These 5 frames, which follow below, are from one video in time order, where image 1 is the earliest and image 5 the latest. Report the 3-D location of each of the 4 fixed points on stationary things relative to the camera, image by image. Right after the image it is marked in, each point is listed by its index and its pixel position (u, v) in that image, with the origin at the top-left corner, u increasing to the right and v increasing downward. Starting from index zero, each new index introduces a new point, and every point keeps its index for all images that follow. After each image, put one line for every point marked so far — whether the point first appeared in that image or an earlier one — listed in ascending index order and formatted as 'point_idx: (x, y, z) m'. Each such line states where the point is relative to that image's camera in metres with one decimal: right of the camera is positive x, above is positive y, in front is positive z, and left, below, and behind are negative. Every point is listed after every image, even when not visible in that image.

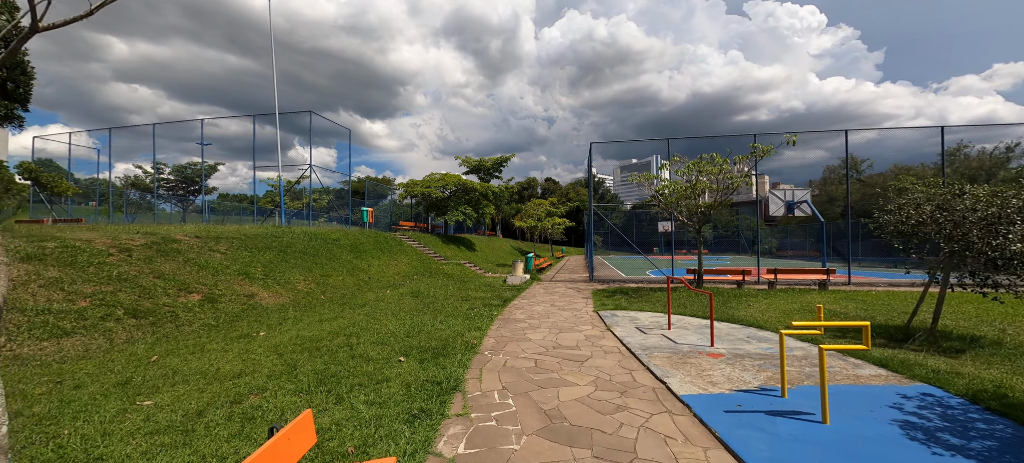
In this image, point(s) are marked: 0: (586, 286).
0: (+2.6, -1.9, +13.1) m
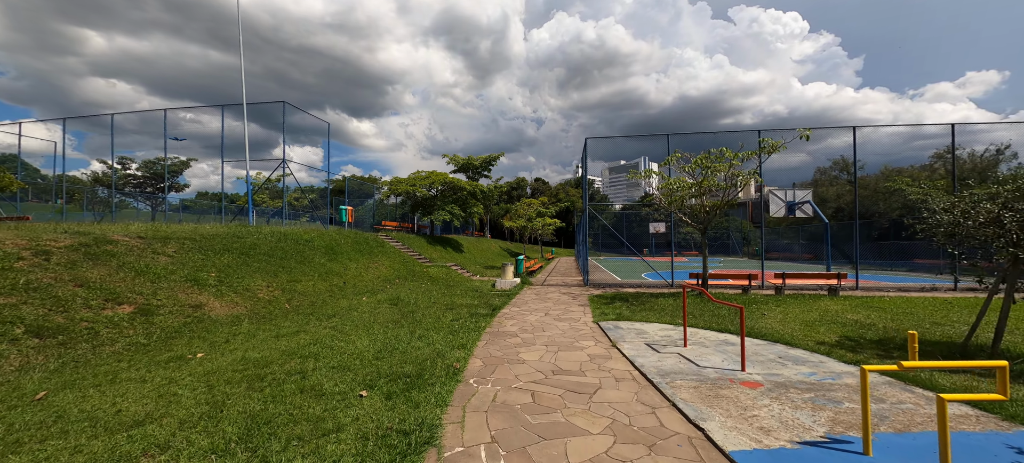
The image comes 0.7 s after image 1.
0: (+2.2, -1.9, +12.1) m
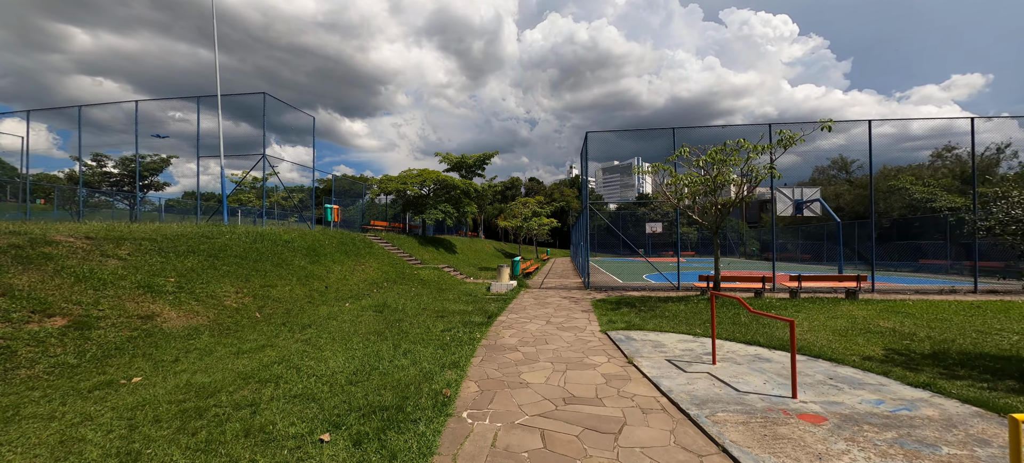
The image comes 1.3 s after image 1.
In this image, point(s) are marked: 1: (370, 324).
0: (+2.1, -1.9, +11.3) m
1: (-2.7, -1.8, +7.4) m
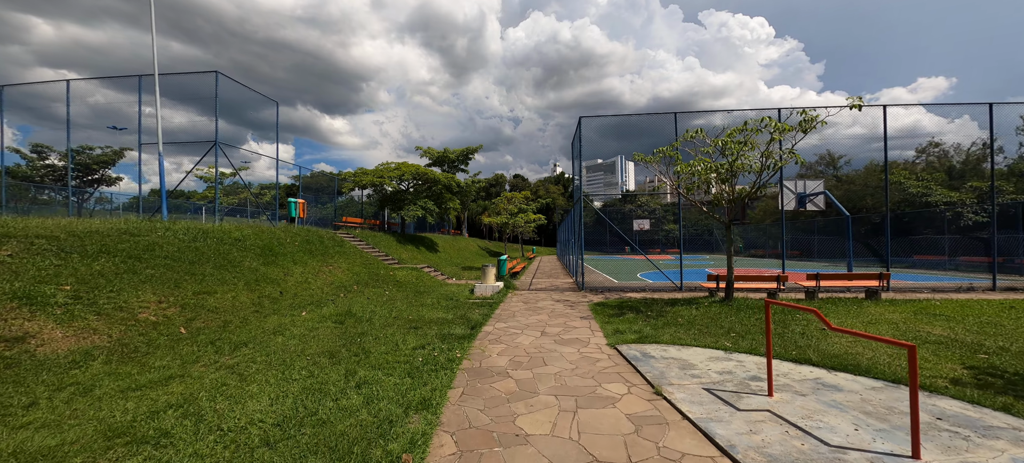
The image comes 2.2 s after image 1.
0: (+1.8, -1.8, +10.1) m
1: (-2.9, -1.7, +6.0) m
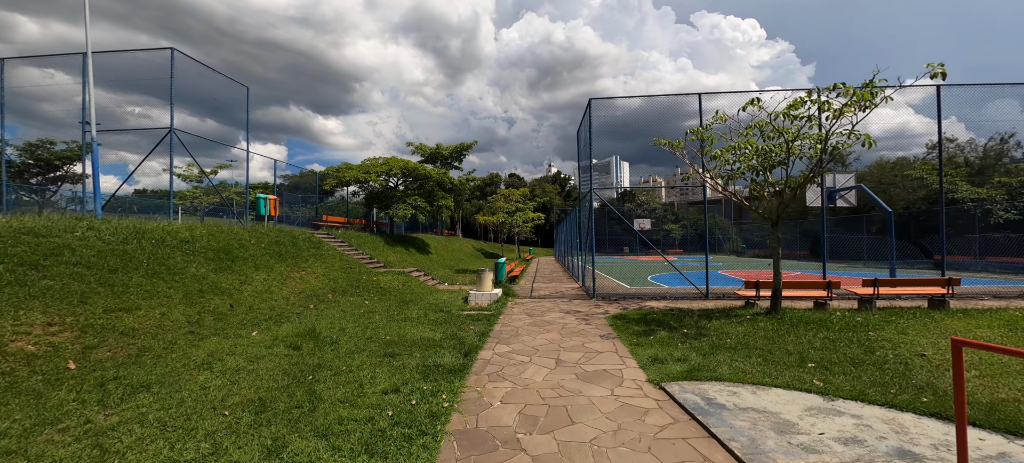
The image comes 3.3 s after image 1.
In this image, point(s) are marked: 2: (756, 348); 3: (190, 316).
0: (+1.8, -1.7, +8.6) m
1: (-2.8, -1.7, +4.4) m
2: (+3.4, -1.6, +5.3) m
3: (-5.4, -1.4, +6.4) m
